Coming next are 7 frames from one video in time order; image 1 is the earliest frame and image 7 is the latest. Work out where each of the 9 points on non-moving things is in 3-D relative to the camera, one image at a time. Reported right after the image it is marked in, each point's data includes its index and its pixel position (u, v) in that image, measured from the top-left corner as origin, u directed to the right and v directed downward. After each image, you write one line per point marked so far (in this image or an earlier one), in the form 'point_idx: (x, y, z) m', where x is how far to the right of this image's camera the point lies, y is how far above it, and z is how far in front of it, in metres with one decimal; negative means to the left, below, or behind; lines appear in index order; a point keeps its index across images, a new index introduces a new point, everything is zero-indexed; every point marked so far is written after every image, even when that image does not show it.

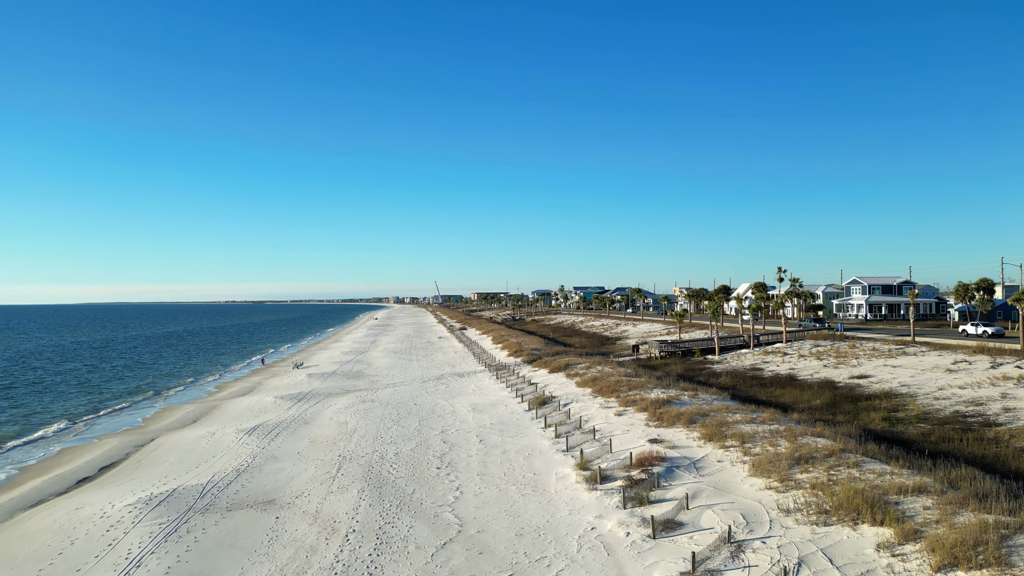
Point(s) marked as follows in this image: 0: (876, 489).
0: (+9.2, -5.1, +12.5) m
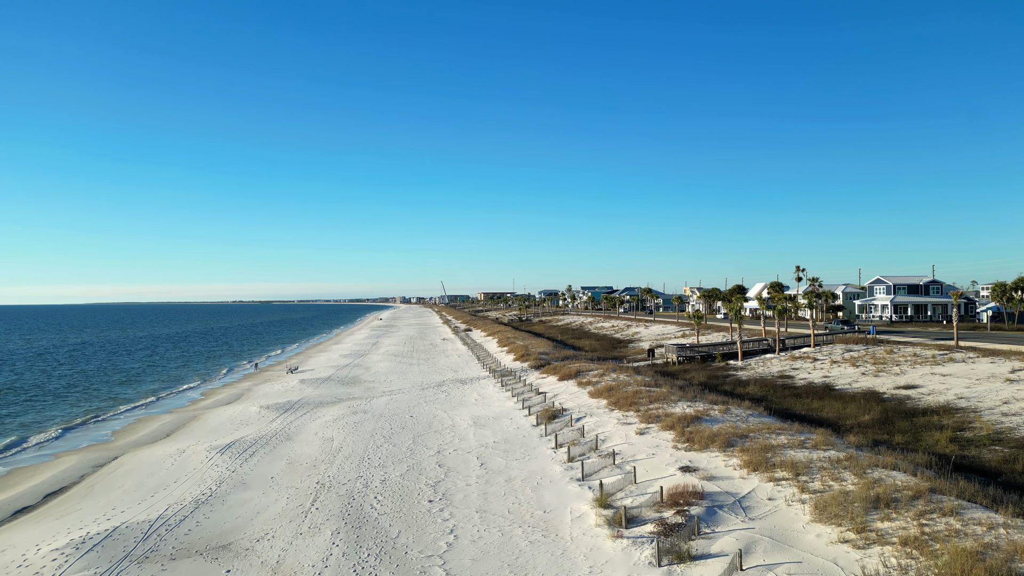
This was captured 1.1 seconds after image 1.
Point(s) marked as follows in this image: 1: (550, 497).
0: (+9.3, -5.1, +9.6) m
1: (+1.2, -6.3, +15.0) m
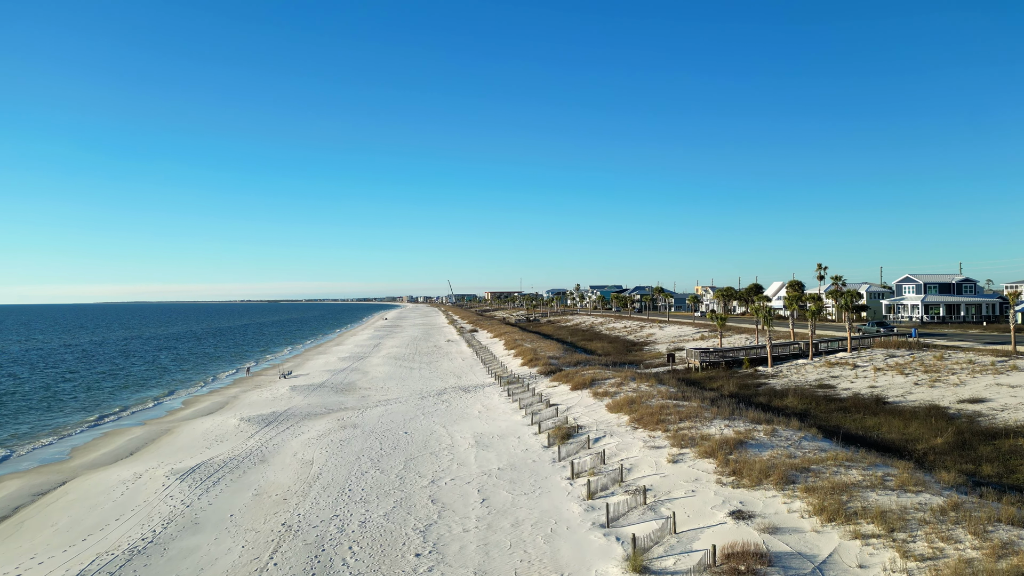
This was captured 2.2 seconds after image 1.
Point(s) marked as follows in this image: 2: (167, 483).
0: (+9.5, -5.1, +6.3) m
1: (+1.3, -6.3, +11.8) m
2: (-12.5, -7.1, +17.9) m
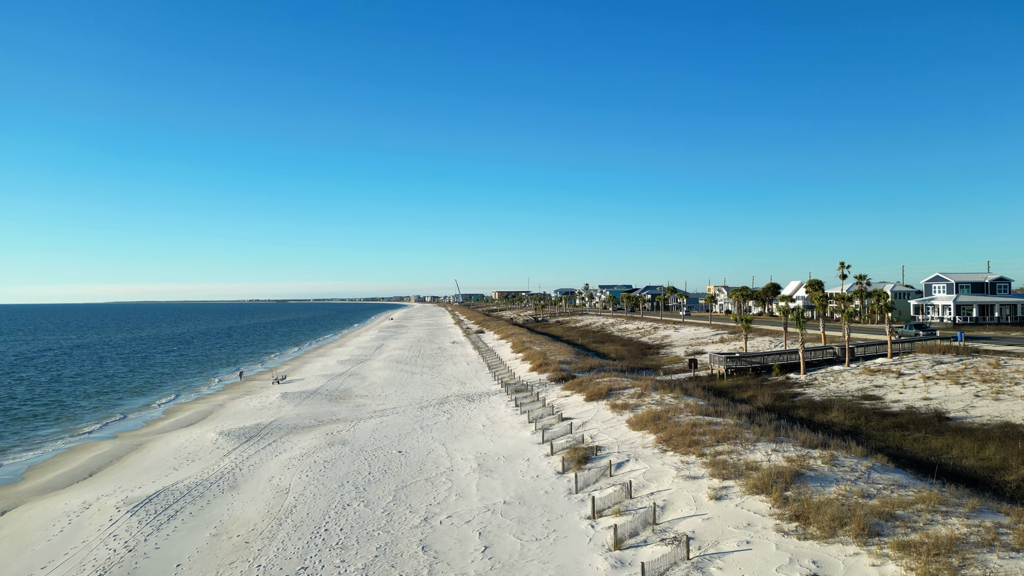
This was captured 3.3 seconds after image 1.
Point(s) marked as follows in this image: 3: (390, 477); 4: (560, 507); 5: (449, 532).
0: (+9.5, -5.1, +3.4) m
1: (+1.5, -6.3, +9.0) m
2: (-12.3, -7.1, +15.3) m
3: (-4.3, -6.6, +17.4) m
4: (+1.4, -6.3, +14.3) m
5: (-1.7, -6.5, +13.2) m
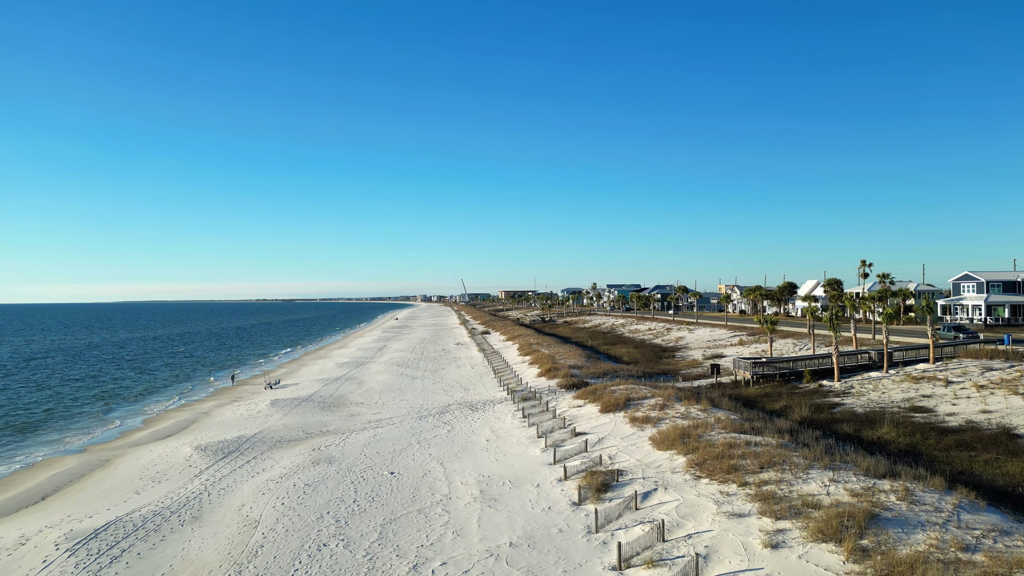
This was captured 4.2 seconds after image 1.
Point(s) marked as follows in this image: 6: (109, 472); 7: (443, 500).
0: (+9.6, -5.1, +0.8) m
1: (+1.6, -6.3, +6.5) m
2: (-12.1, -7.0, +13.0) m
3: (-4.1, -6.6, +14.9) m
4: (+1.6, -6.3, +11.8) m
5: (-1.5, -6.4, +10.7) m
6: (-16.2, -7.3, +19.9) m
7: (-2.1, -6.5, +15.4) m
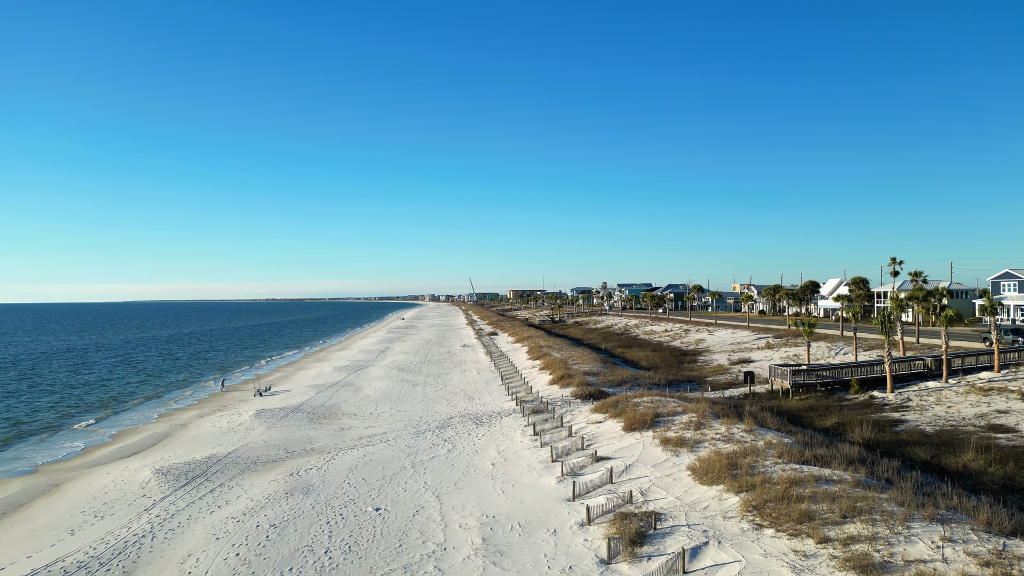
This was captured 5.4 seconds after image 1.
0: (+9.6, -5.0, -2.5) m
1: (+1.7, -6.2, +3.4) m
2: (-11.8, -7.0, +10.1) m
3: (-3.8, -6.6, +11.9) m
4: (+1.8, -6.2, +8.6) m
5: (-1.3, -6.4, +7.6) m
6: (-15.8, -7.3, +17.0) m
7: (-1.9, -6.5, +12.3) m
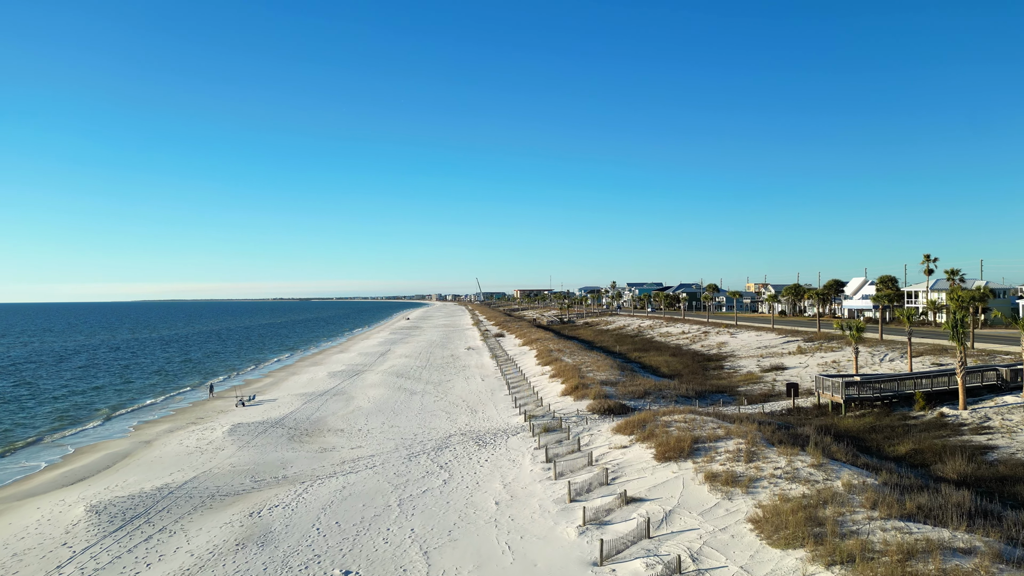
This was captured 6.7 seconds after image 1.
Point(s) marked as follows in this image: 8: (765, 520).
0: (+9.5, -5.0, -6.0) m
1: (+1.8, -6.2, 0.0) m
2: (-11.7, -7.0, +6.9) m
3: (-3.7, -6.5, +8.6) m
4: (+1.9, -6.2, +5.2) m
5: (-1.2, -6.4, +4.2) m
6: (-15.6, -7.3, +13.9) m
7: (-1.7, -6.5, +8.9) m
8: (+5.9, -5.4, +11.7) m
